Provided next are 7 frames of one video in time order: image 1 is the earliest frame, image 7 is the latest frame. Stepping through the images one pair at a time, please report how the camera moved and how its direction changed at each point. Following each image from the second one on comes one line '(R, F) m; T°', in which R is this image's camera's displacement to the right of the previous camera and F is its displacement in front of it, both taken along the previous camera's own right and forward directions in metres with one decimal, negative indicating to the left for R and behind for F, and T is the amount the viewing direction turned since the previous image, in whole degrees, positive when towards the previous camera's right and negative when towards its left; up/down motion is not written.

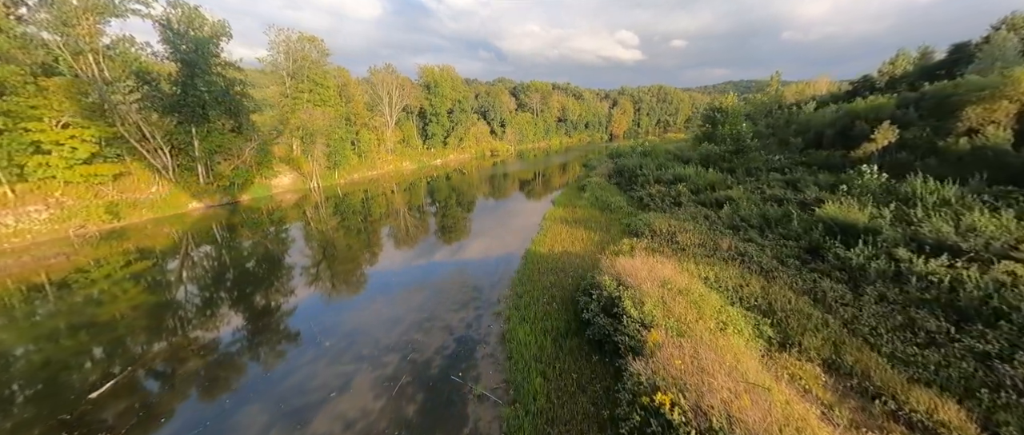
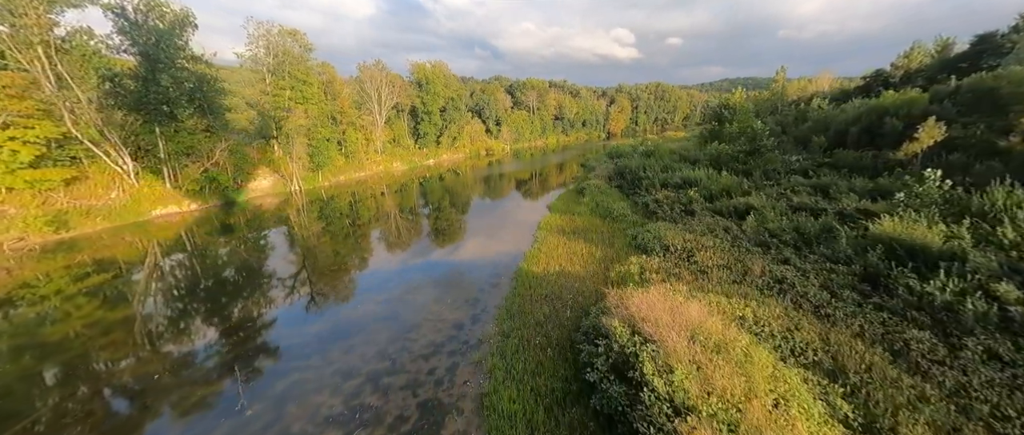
(+0.3, +1.9) m; 0°
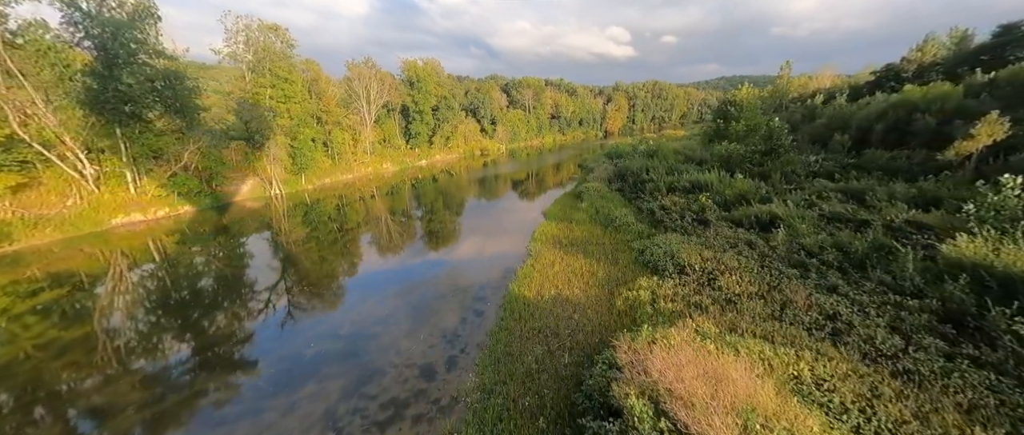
(+0.3, +1.7) m; 0°
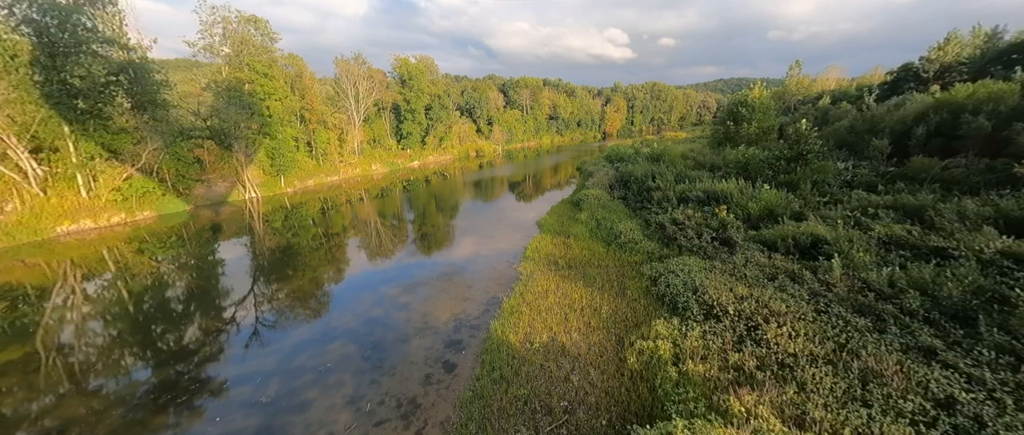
(+0.3, +2.0) m; 0°
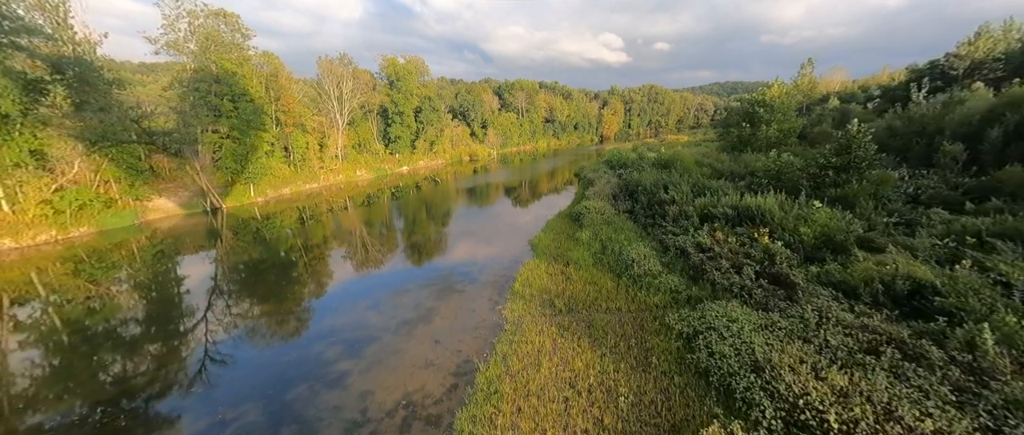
(+0.3, +2.6) m; 0°
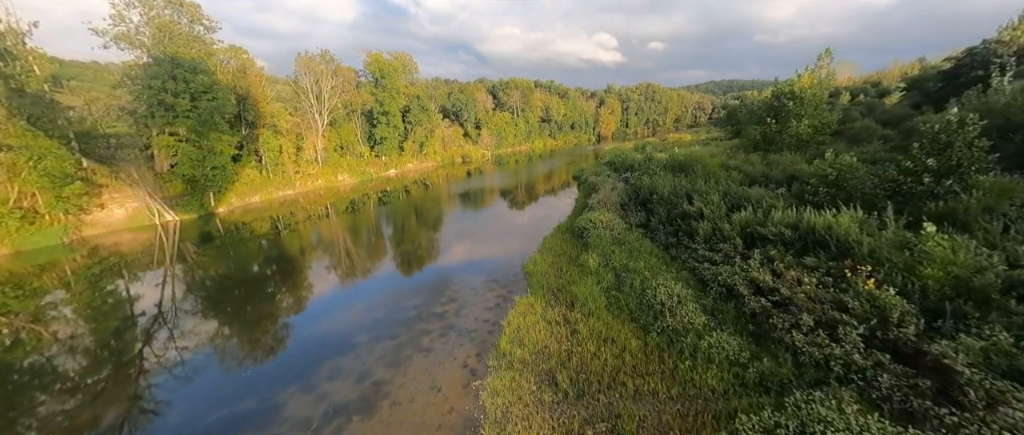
(+0.3, +2.9) m; 0°
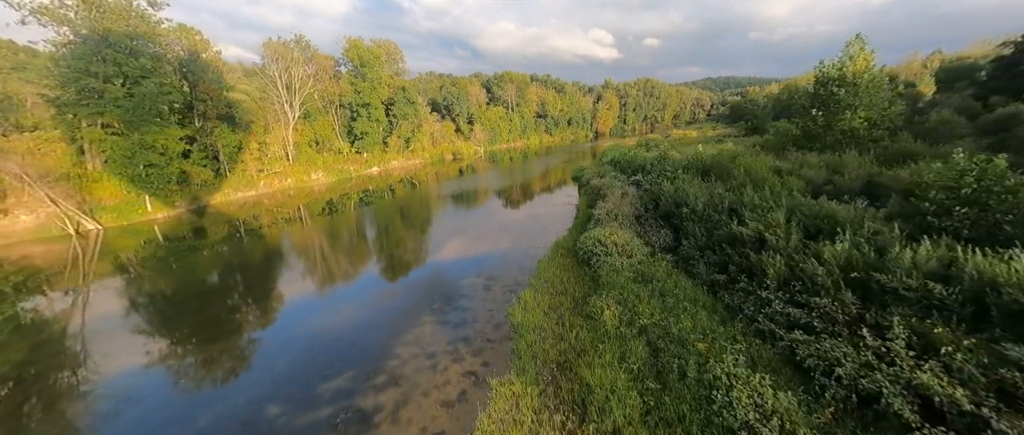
(+0.3, +3.5) m; +1°
